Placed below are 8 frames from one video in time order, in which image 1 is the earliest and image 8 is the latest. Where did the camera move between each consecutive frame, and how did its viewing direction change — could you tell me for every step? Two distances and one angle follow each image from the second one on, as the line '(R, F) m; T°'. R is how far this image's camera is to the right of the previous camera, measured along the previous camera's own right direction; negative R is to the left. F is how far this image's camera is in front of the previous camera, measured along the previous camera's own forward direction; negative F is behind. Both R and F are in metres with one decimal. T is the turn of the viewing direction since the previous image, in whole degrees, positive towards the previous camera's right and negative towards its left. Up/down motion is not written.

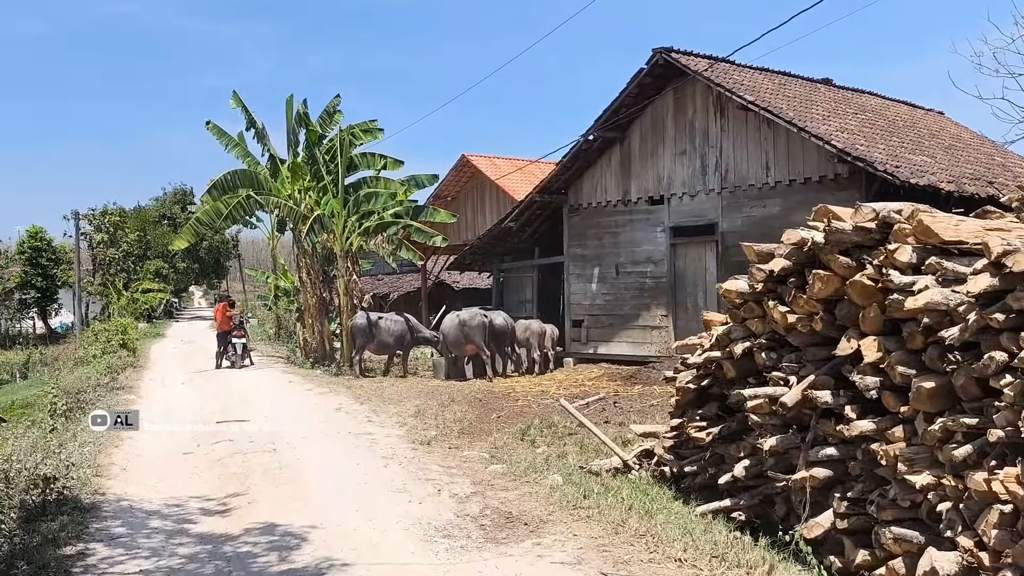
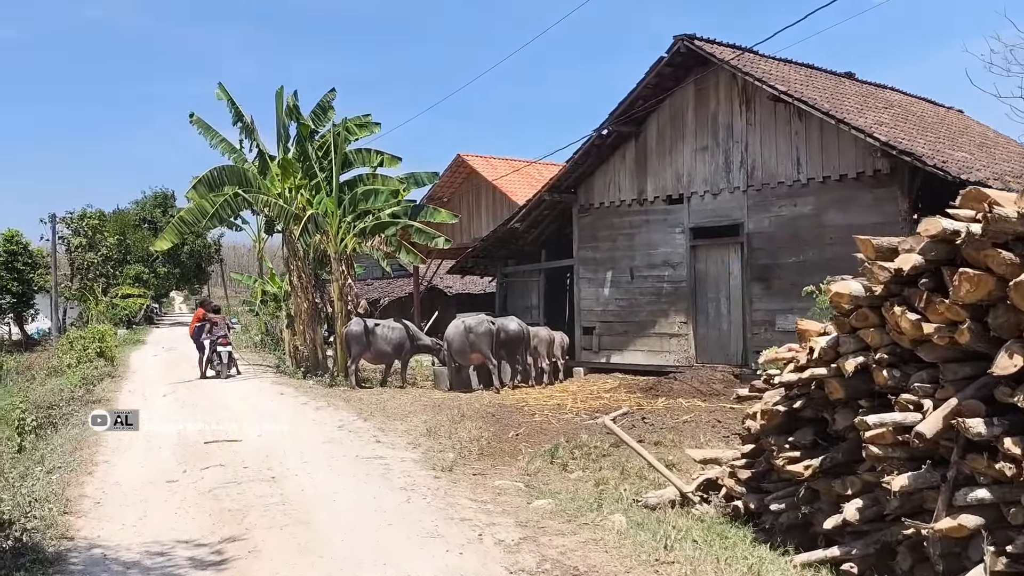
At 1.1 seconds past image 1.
(-0.4, +1.0) m; +1°
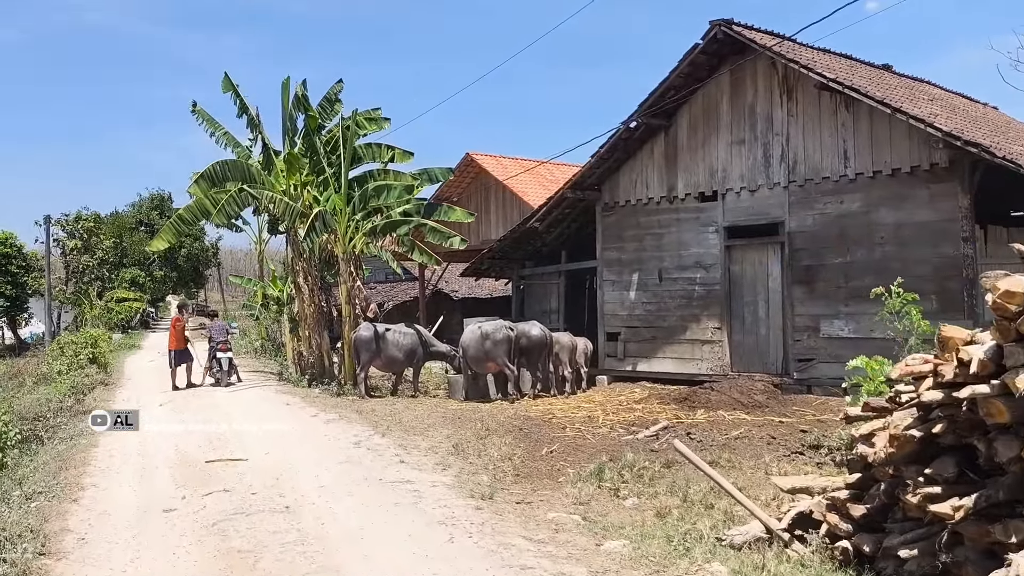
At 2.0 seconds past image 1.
(-0.3, +0.9) m; 0°
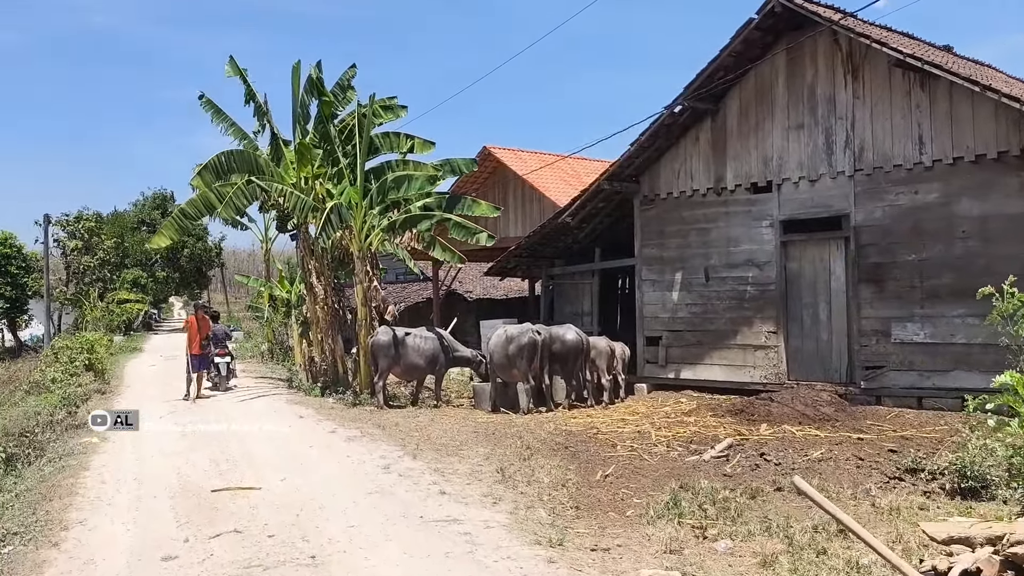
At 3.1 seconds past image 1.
(-0.4, +1.1) m; 0°
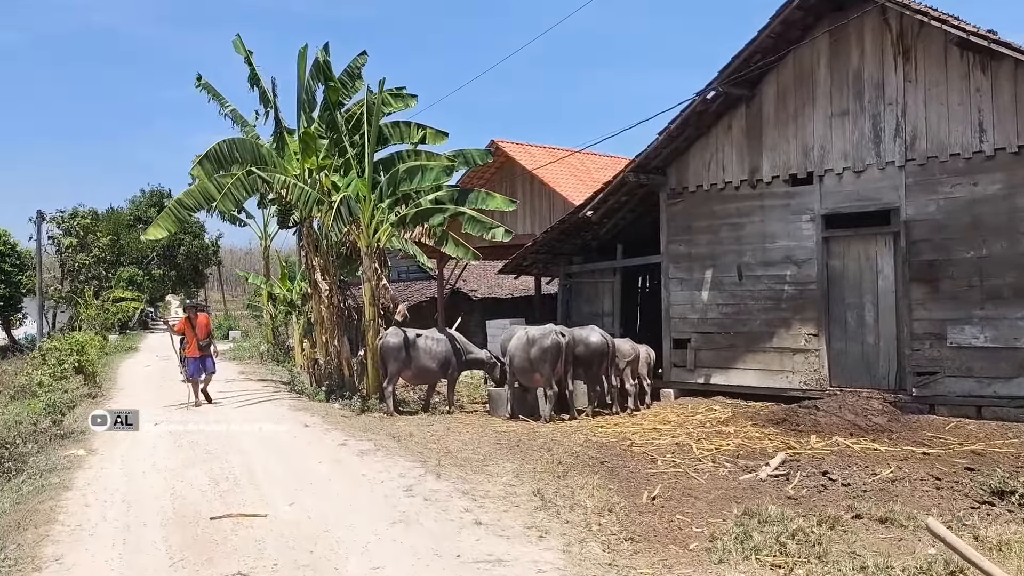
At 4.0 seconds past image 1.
(-0.3, +0.8) m; 0°
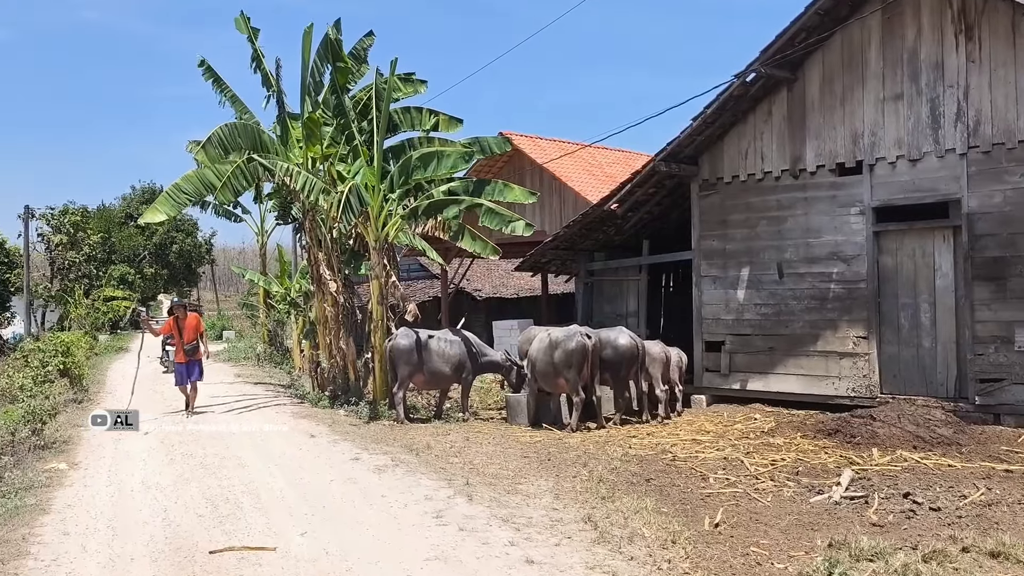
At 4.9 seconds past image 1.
(-0.3, +0.9) m; 0°
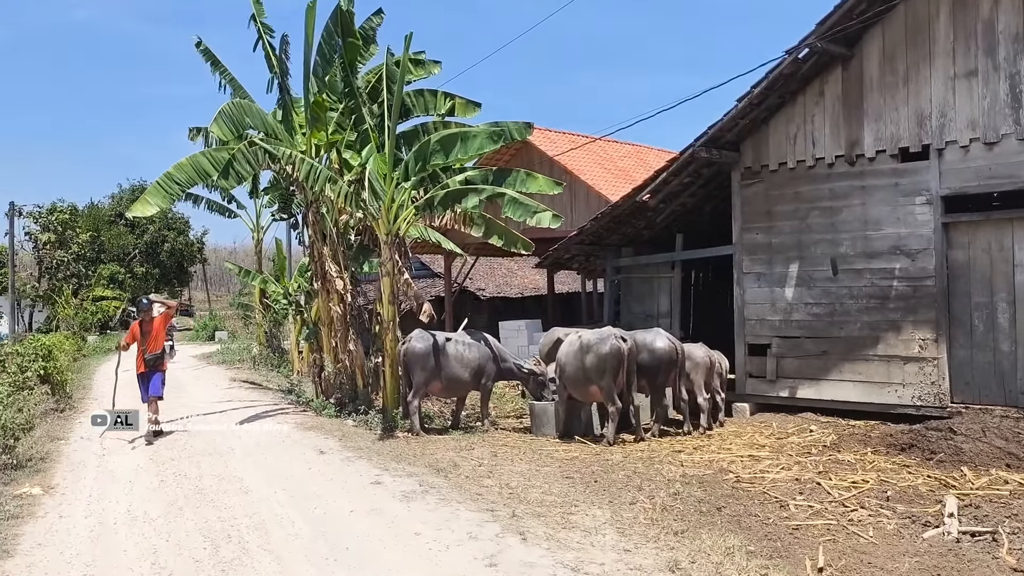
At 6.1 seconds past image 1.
(-0.4, +1.0) m; +1°
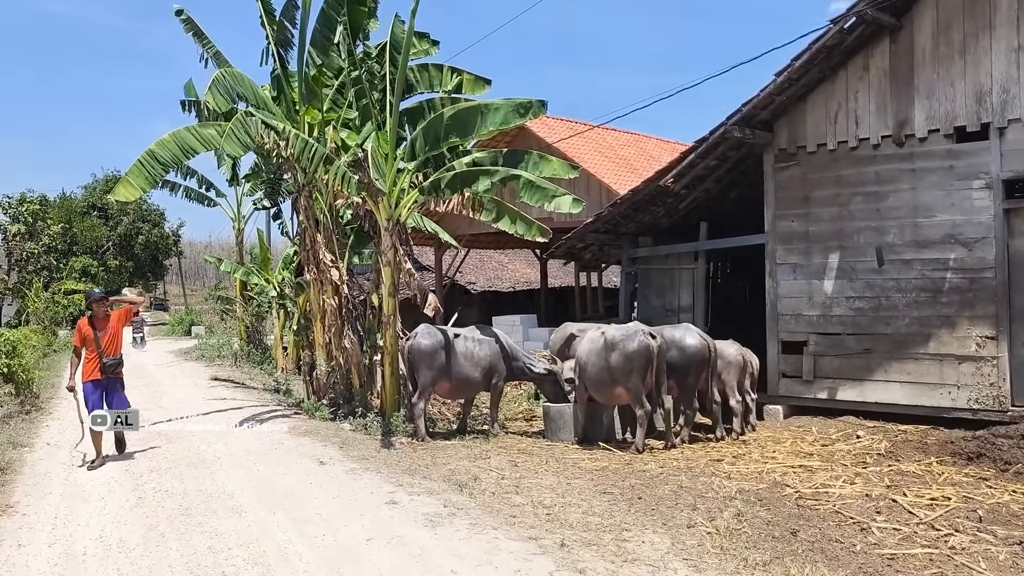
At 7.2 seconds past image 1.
(-0.3, +0.9) m; +1°
